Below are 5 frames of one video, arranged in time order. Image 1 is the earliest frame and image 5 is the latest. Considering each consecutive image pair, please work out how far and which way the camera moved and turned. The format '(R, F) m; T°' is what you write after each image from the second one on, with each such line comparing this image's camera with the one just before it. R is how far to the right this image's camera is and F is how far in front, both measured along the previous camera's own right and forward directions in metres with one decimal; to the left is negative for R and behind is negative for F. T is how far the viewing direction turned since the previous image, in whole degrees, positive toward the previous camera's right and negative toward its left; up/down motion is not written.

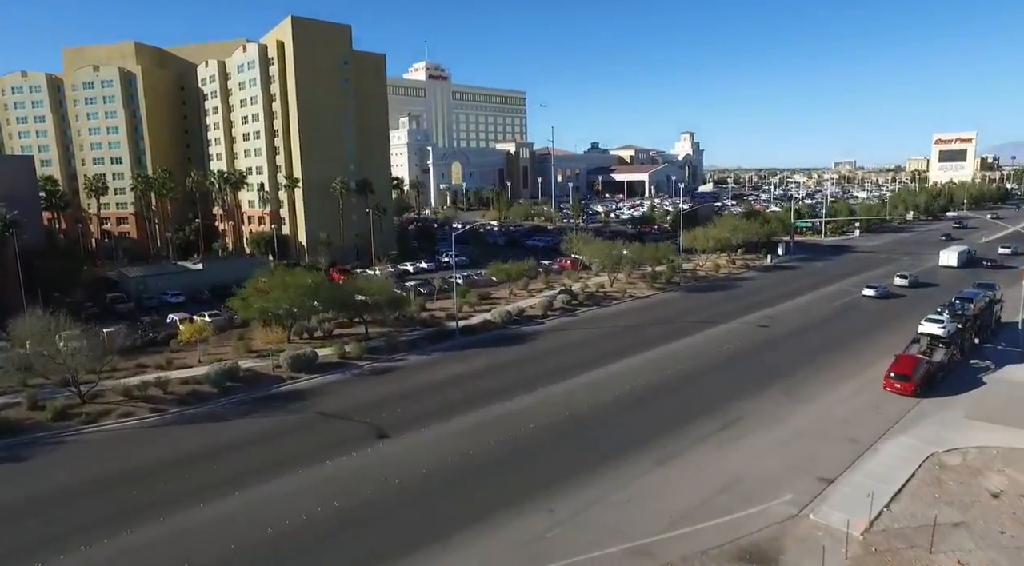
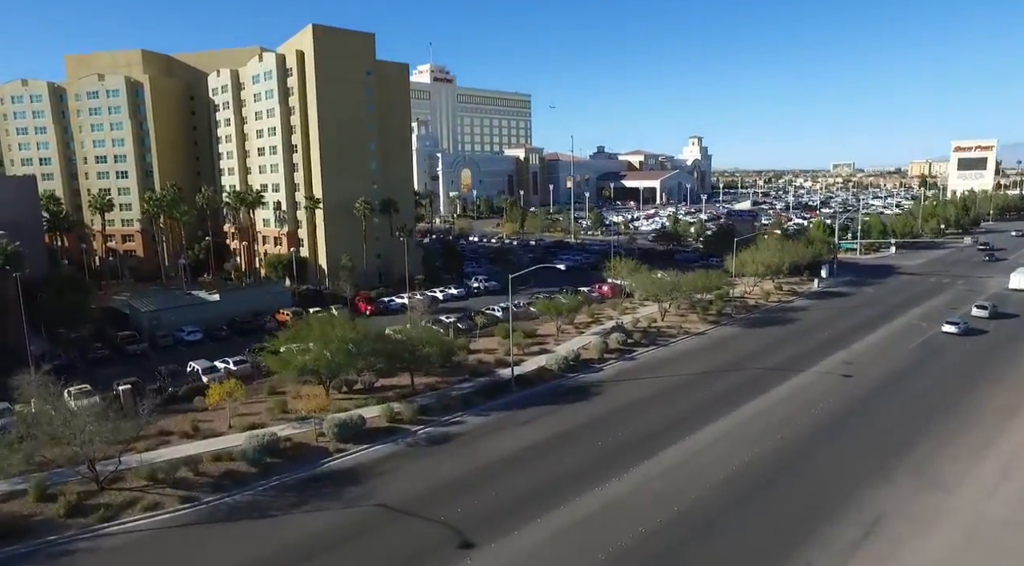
(-3.9, +4.8) m; 0°
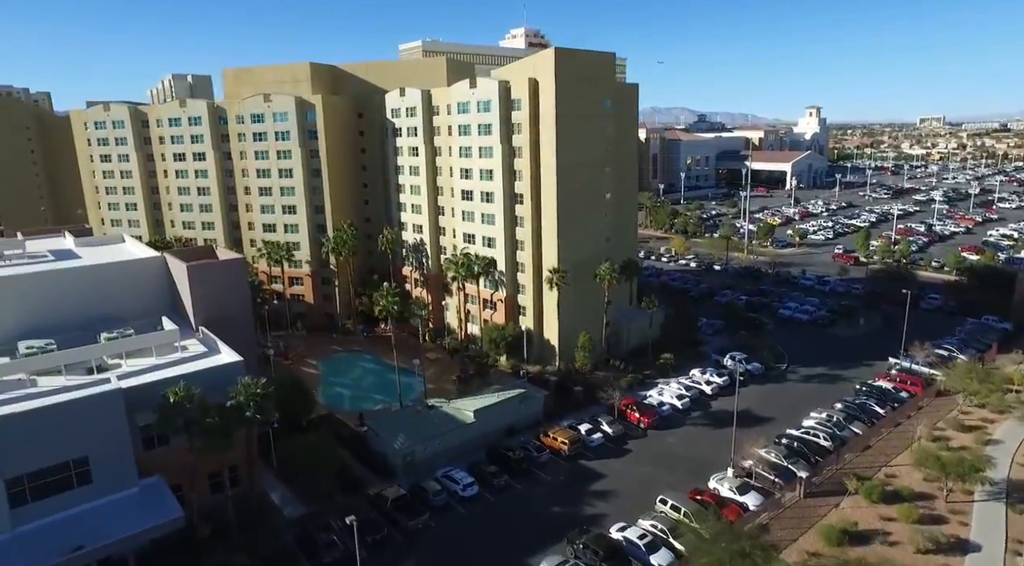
(-18.5, +12.3) m; -4°
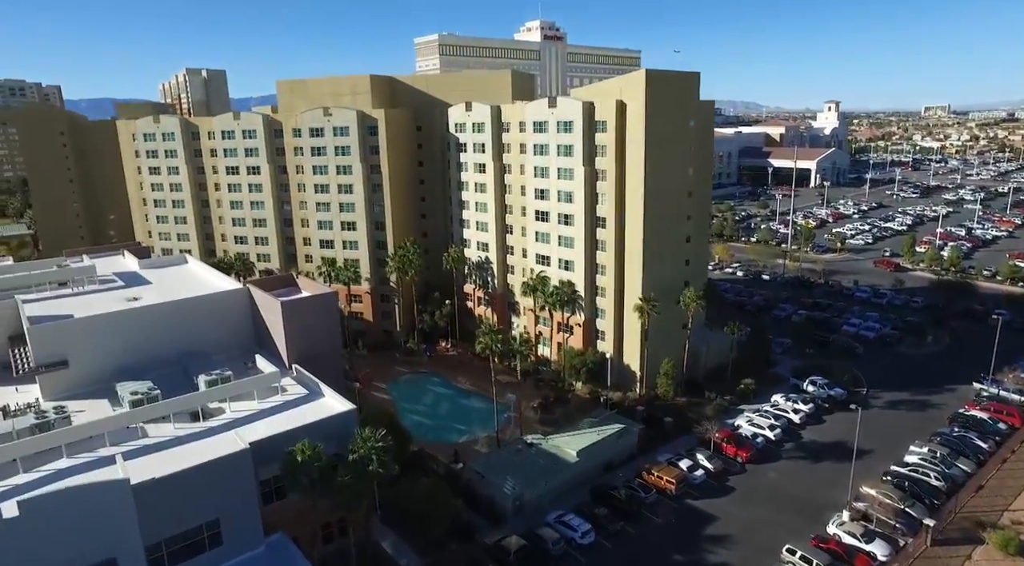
(-6.9, +1.4) m; 0°
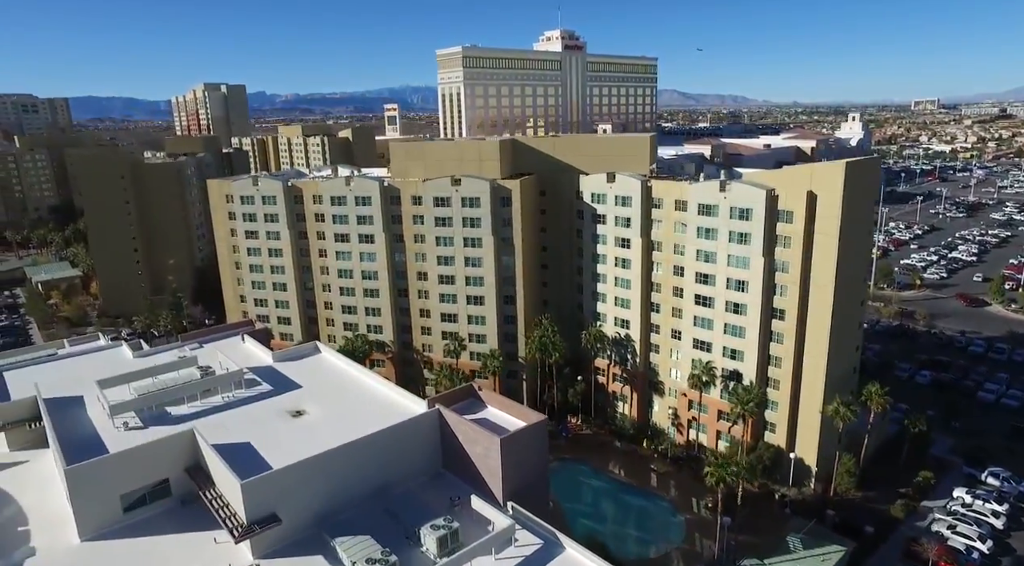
(-14.8, +3.8) m; +1°
